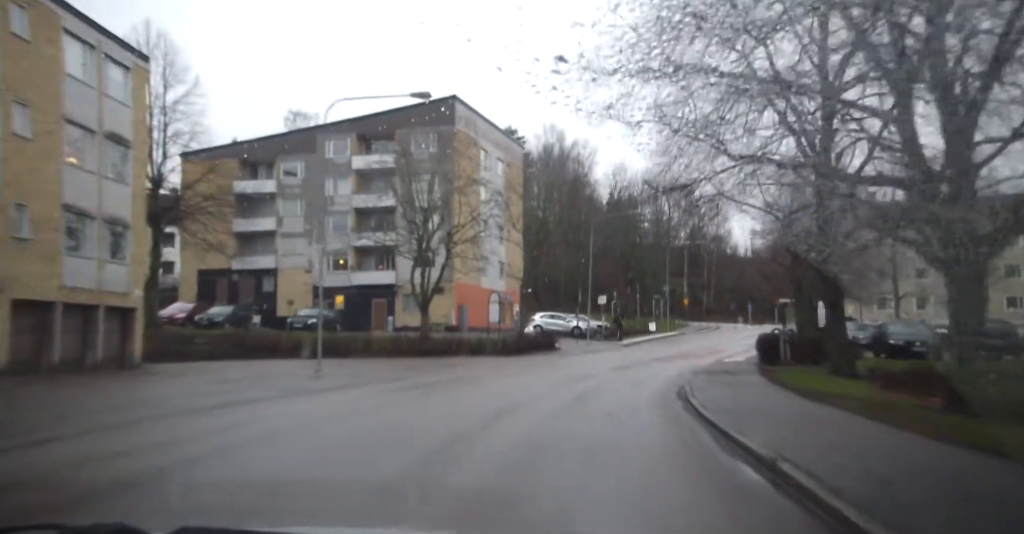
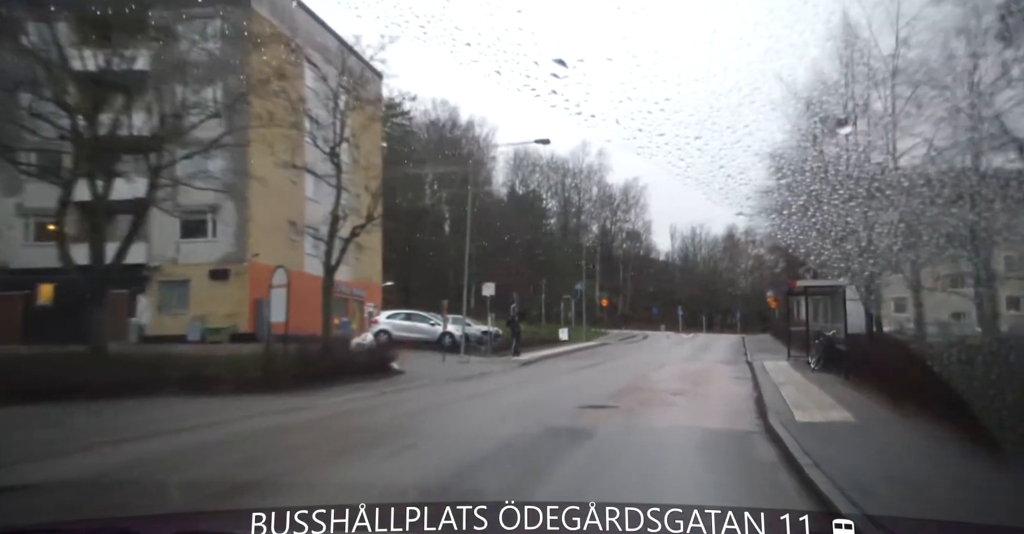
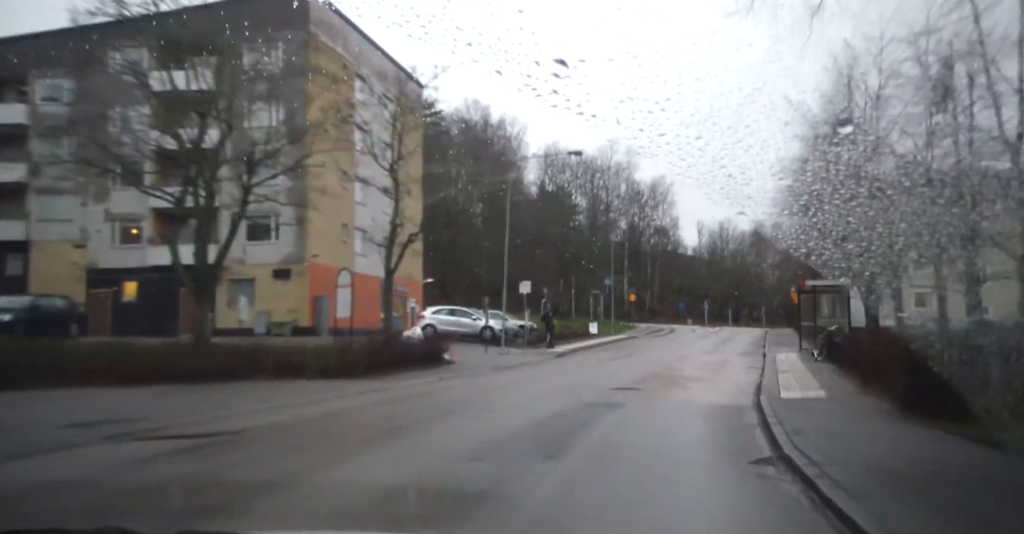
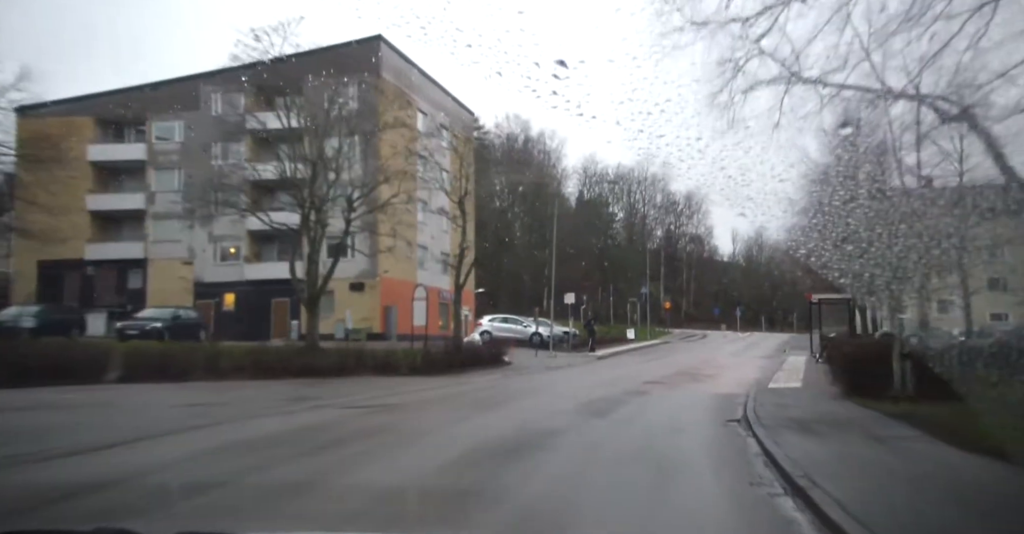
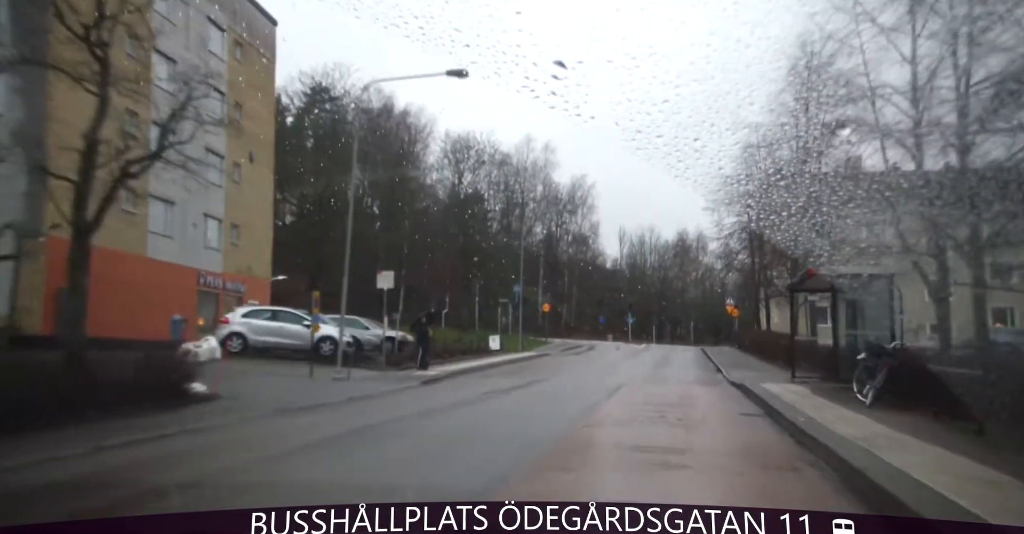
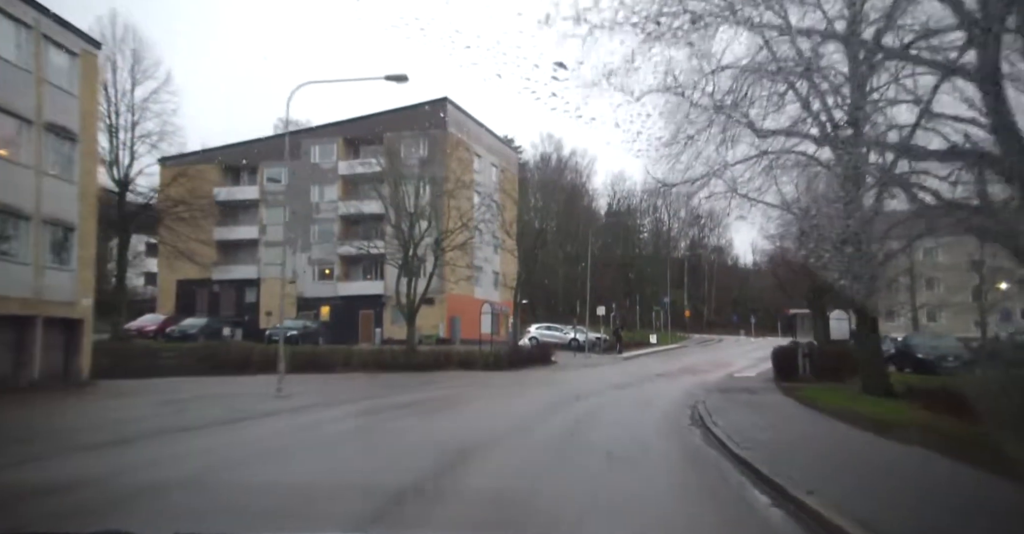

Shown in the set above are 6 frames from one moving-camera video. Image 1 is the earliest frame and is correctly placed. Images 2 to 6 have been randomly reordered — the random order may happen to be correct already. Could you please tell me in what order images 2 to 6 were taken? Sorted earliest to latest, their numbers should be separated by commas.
6, 4, 3, 2, 5
